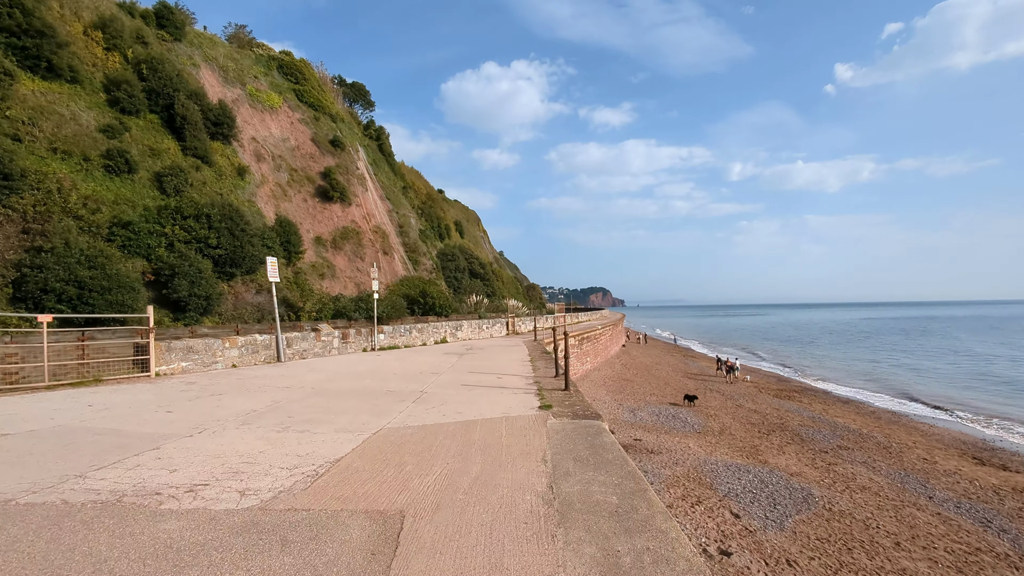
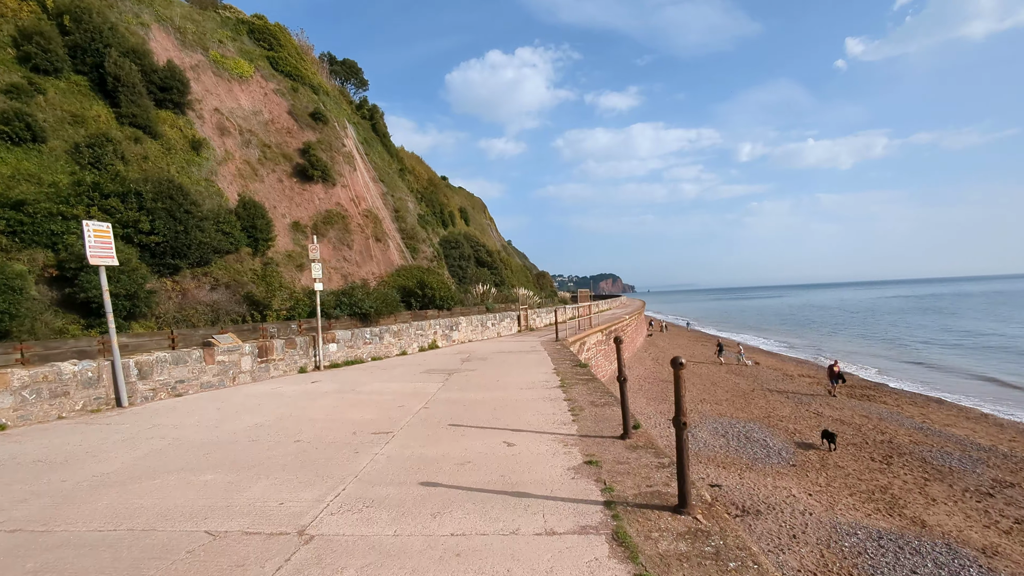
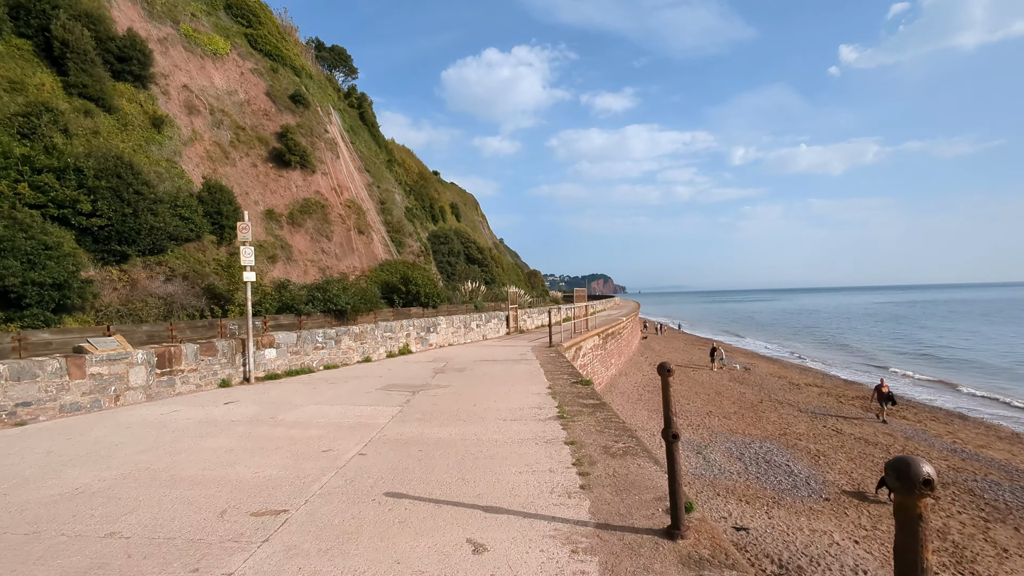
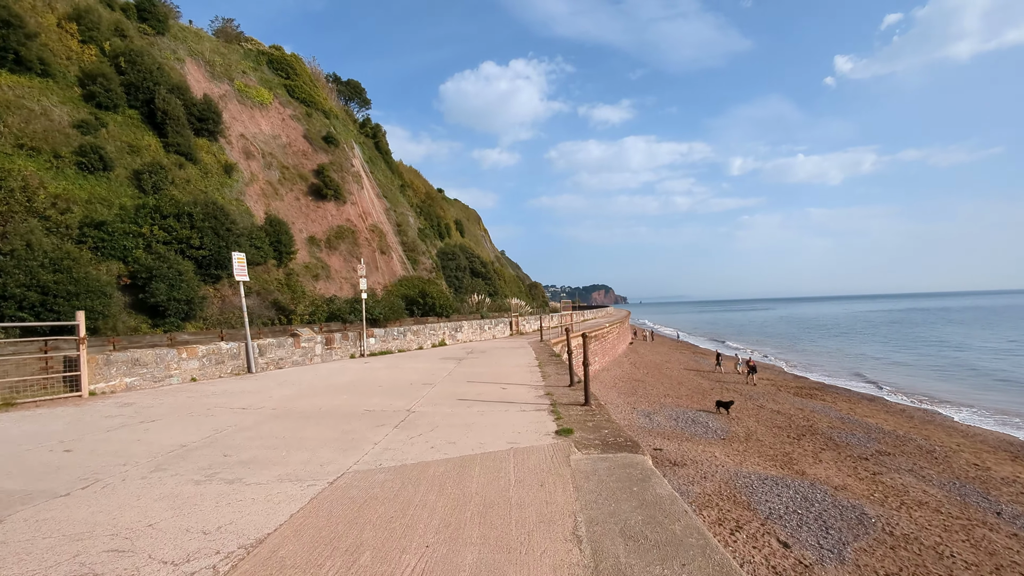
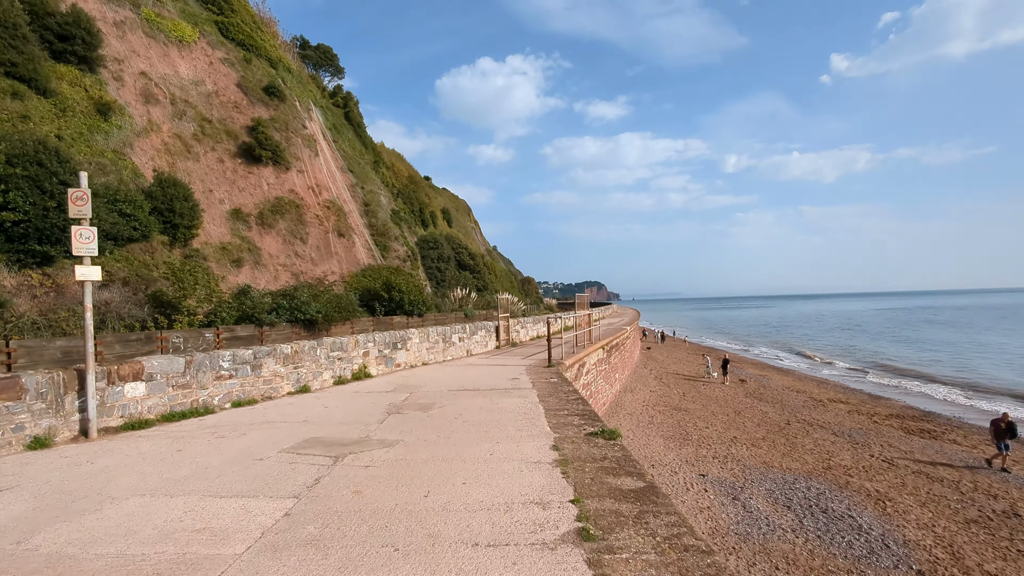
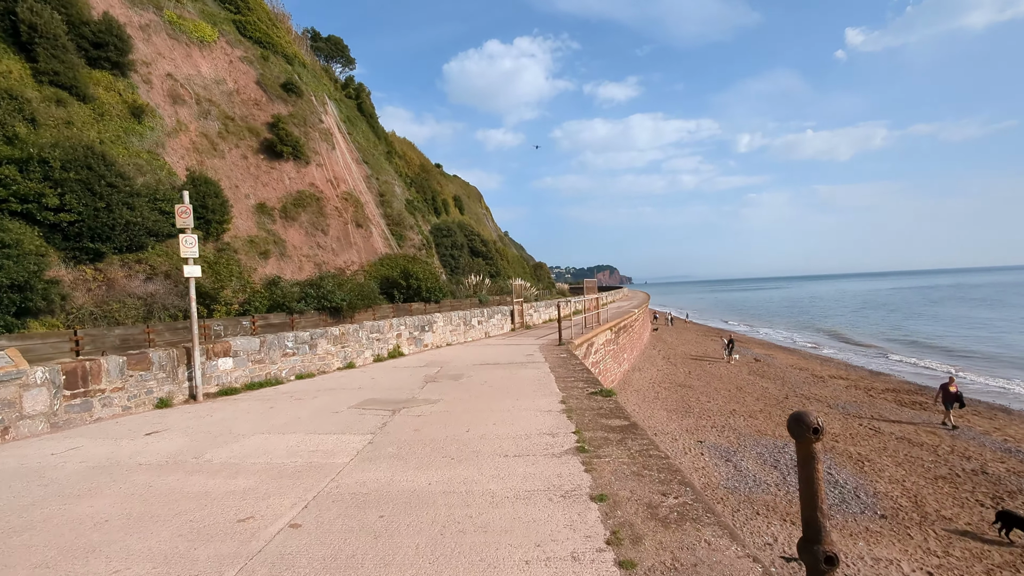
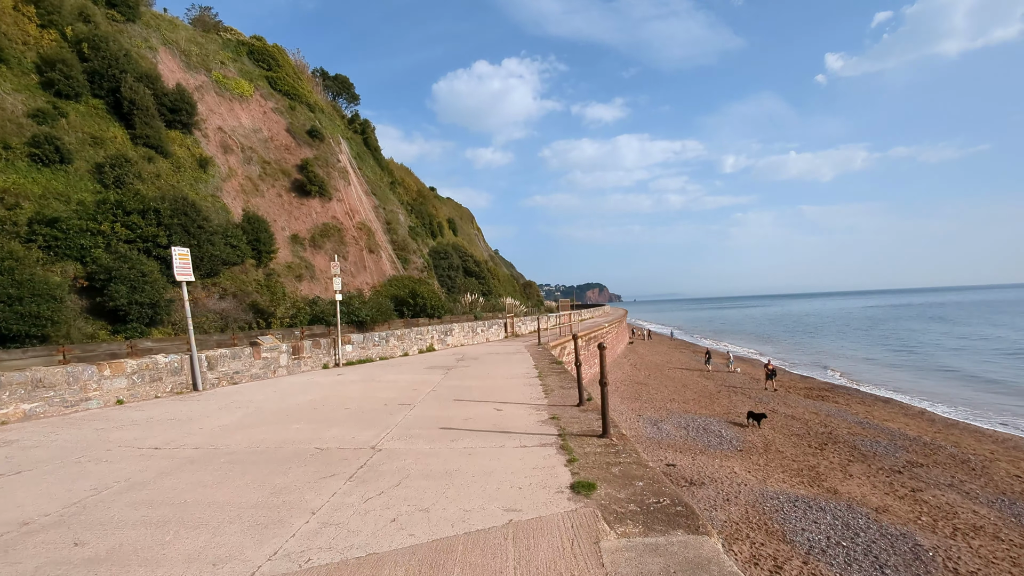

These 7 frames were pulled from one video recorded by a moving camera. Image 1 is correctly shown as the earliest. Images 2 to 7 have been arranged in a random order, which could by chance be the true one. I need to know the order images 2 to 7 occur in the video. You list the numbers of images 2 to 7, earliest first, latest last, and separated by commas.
4, 7, 2, 3, 6, 5
